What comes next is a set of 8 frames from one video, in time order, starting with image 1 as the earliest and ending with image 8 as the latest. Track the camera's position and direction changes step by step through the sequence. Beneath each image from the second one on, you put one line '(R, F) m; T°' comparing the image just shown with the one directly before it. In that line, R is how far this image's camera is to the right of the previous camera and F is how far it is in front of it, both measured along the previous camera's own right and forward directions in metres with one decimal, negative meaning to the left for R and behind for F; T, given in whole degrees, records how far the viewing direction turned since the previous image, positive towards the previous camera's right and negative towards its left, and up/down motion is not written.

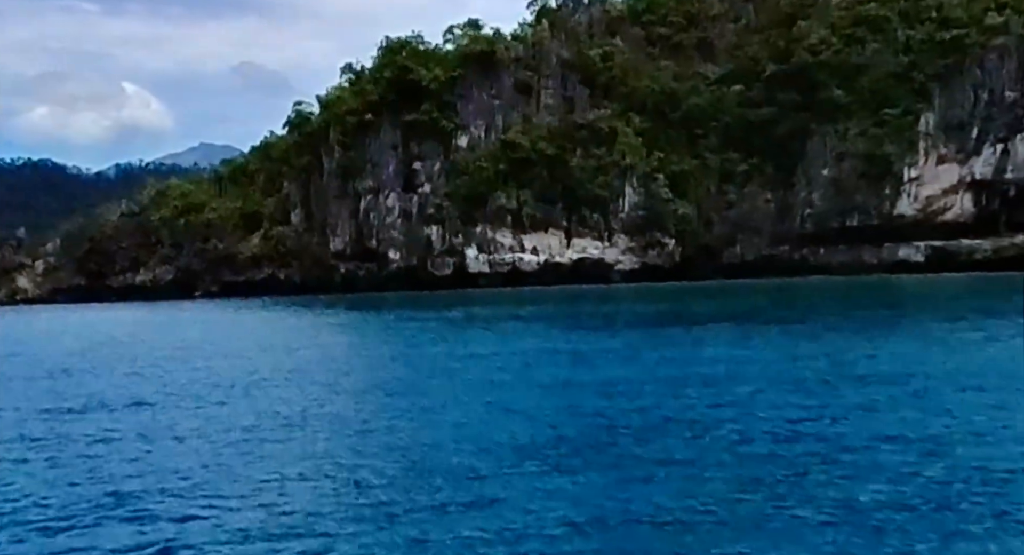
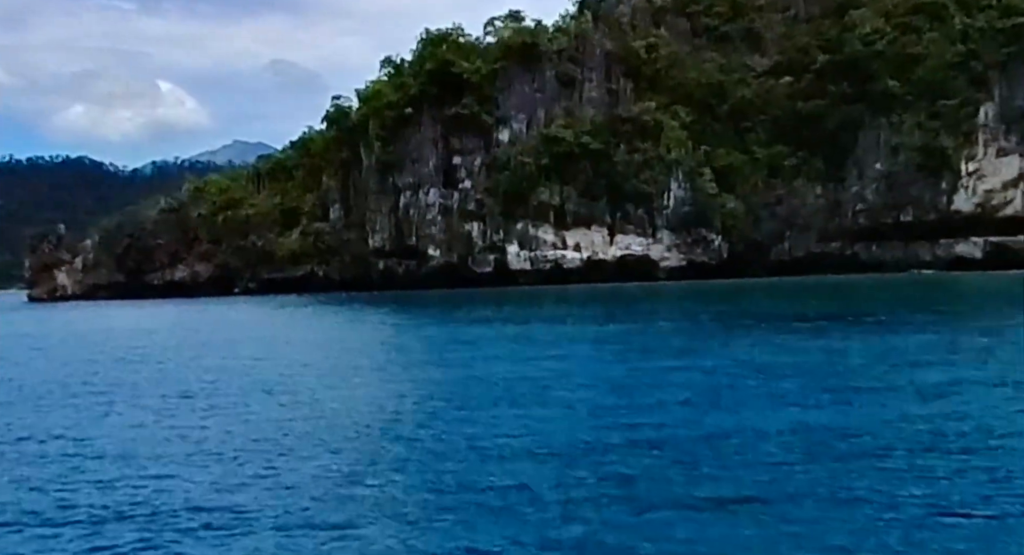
(-0.2, +1.1) m; -2°
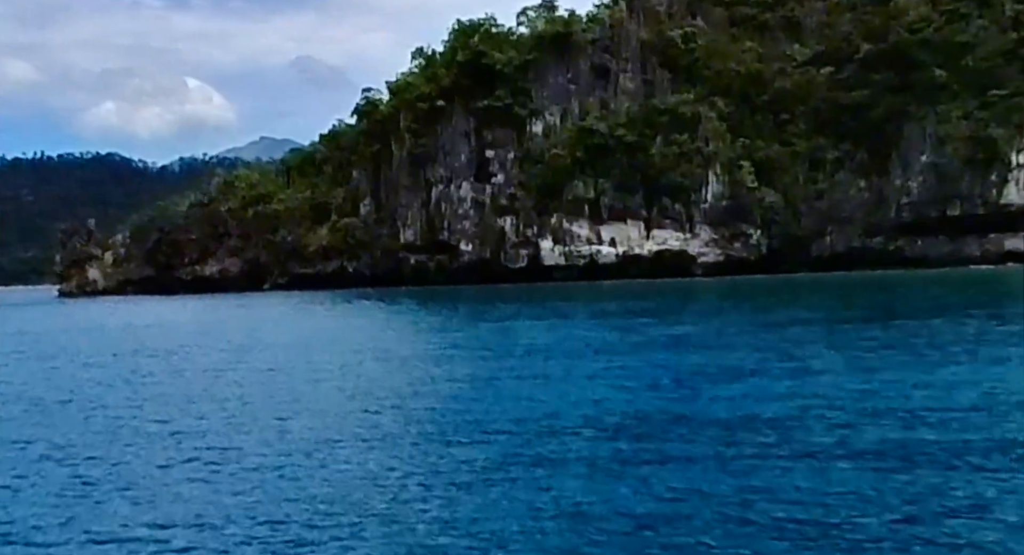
(-0.2, +1.0) m; -1°
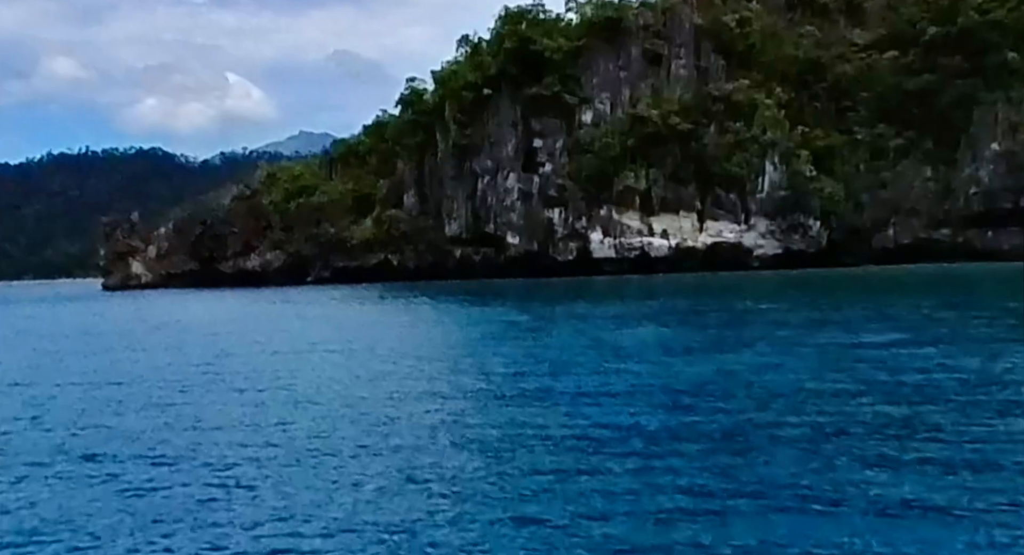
(-0.3, +1.5) m; -2°
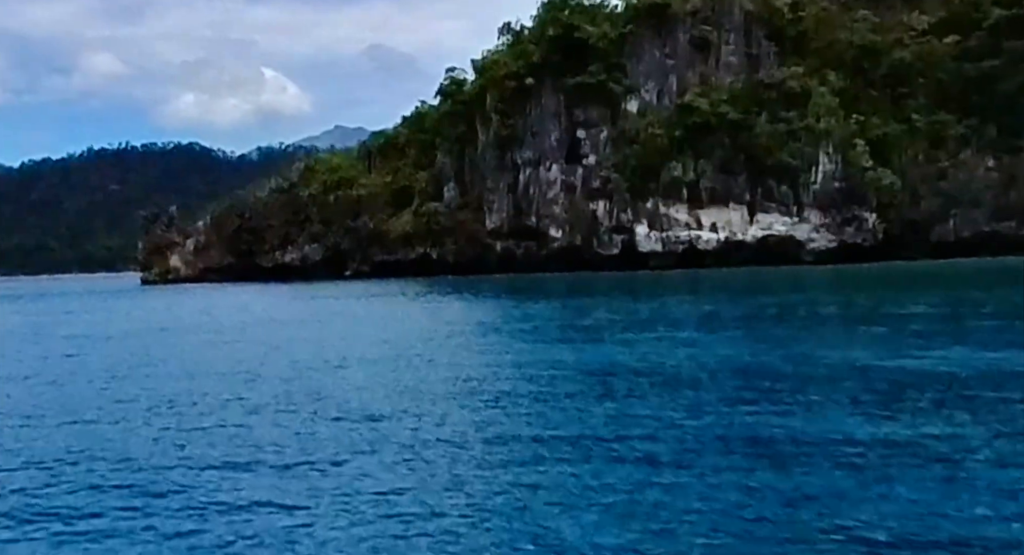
(-0.3, +1.5) m; -2°
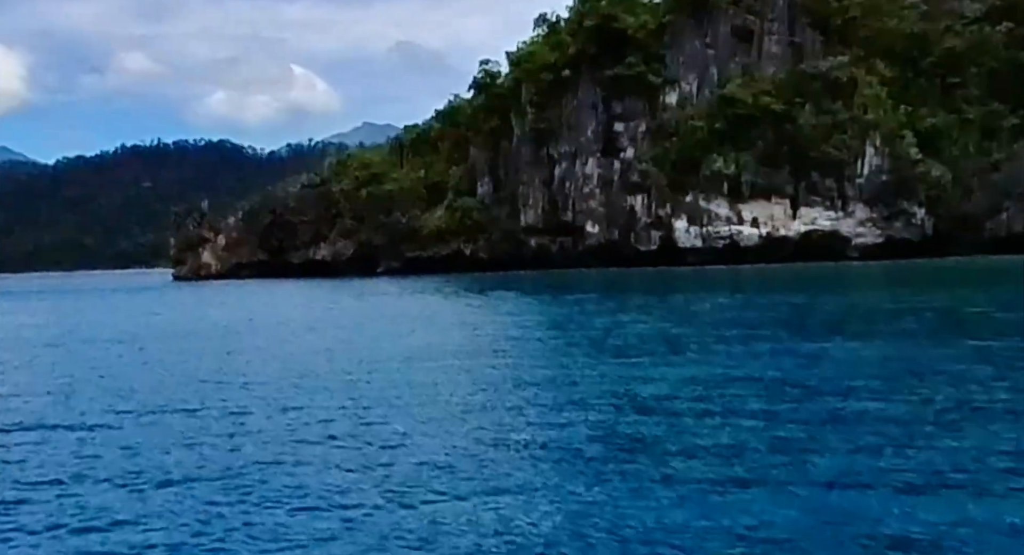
(-0.2, +1.2) m; -1°
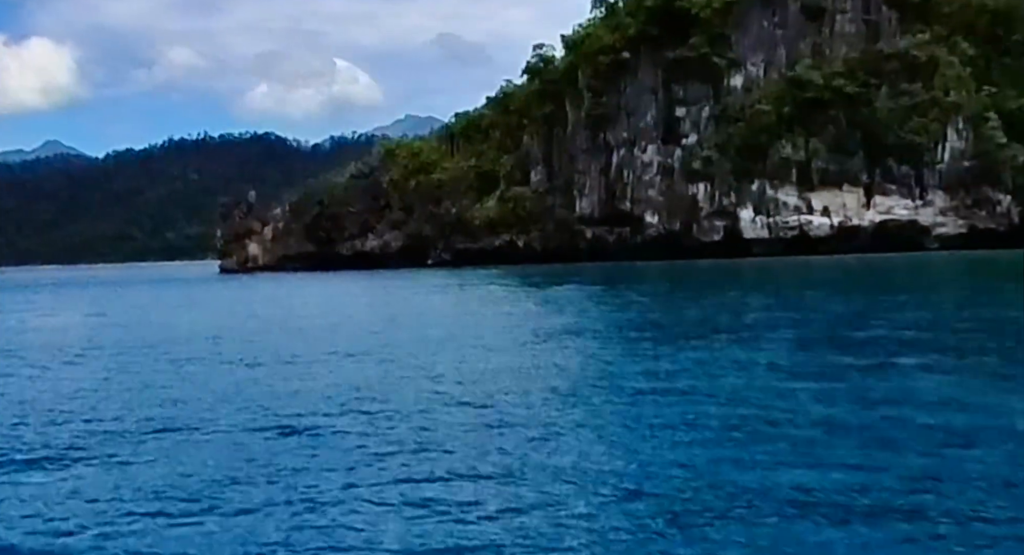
(-0.4, +2.2) m; -2°
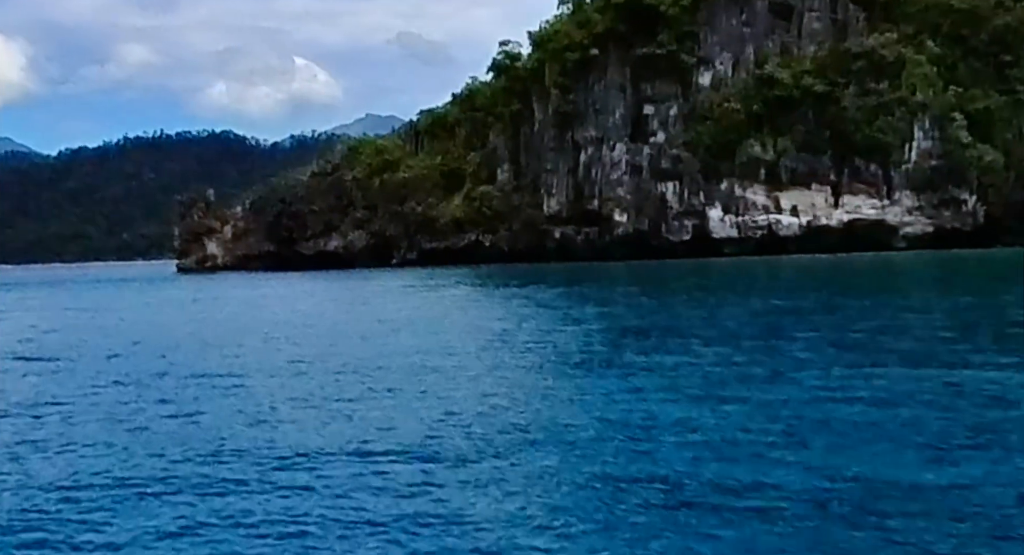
(-0.3, +0.4) m; +2°
